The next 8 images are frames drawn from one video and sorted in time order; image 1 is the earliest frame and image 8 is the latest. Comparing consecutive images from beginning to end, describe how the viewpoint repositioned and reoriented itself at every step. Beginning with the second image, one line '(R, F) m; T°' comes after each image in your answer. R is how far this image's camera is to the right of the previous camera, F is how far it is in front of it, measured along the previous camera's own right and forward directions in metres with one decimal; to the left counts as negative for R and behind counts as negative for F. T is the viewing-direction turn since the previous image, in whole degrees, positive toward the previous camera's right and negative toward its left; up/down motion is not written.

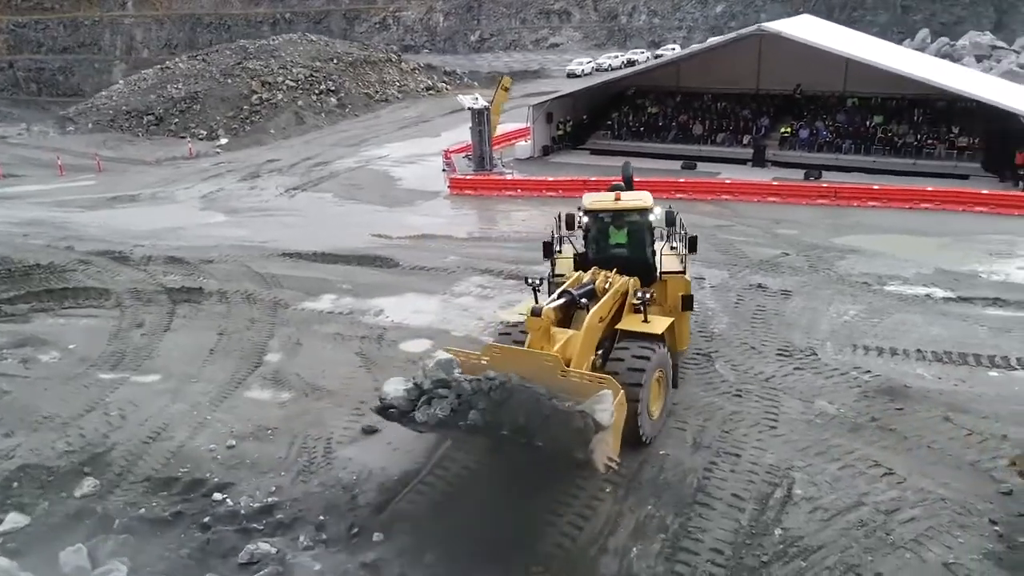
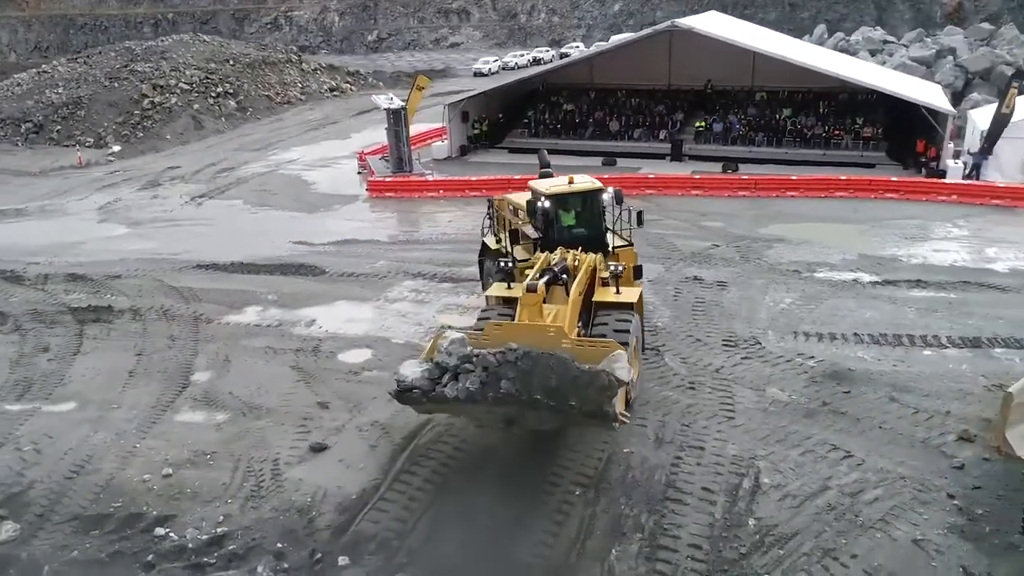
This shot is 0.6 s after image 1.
(-0.5, +0.3) m; +7°
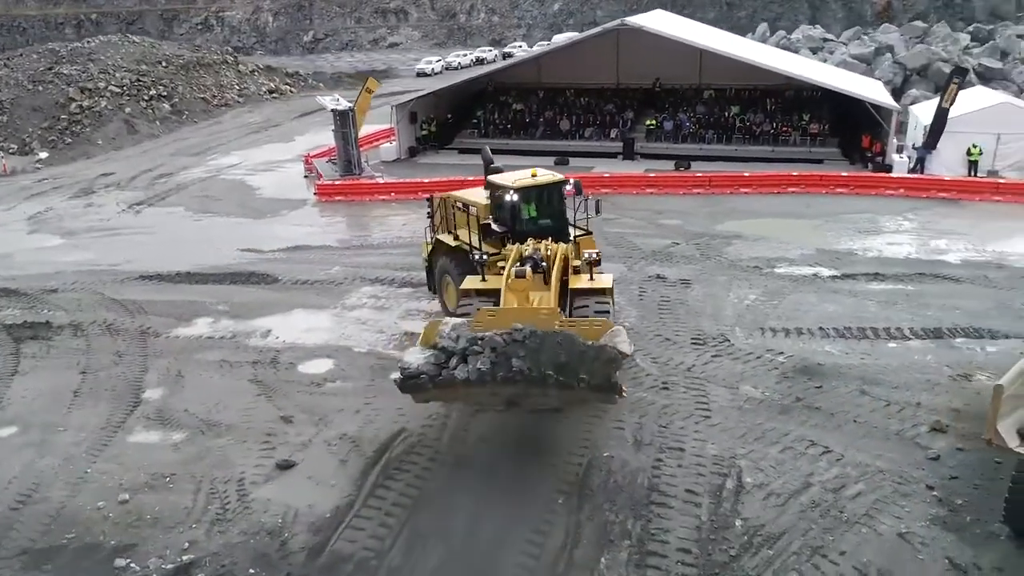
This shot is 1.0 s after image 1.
(-0.3, +0.2) m; +4°
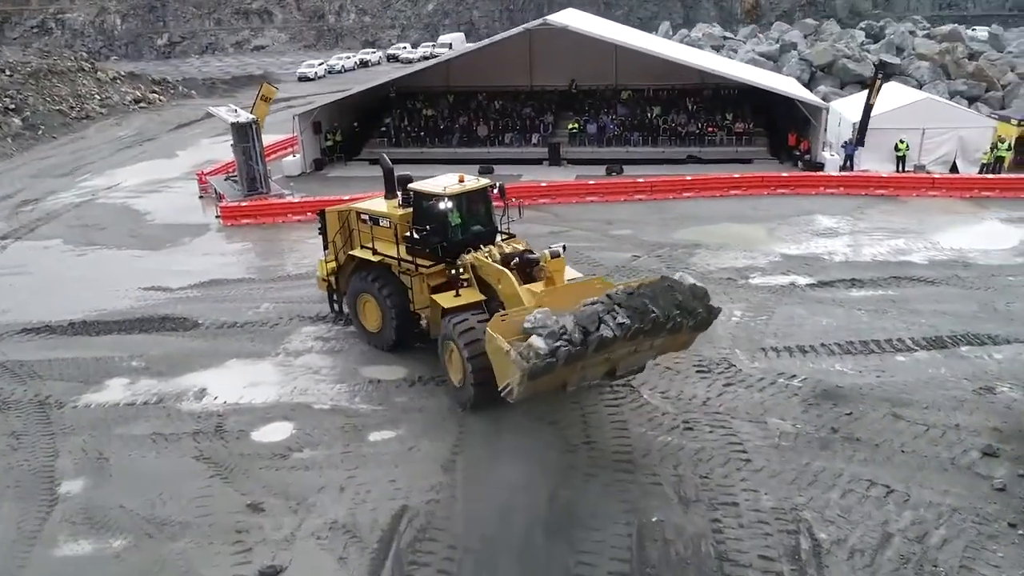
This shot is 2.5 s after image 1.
(-1.3, +1.4) m; +9°
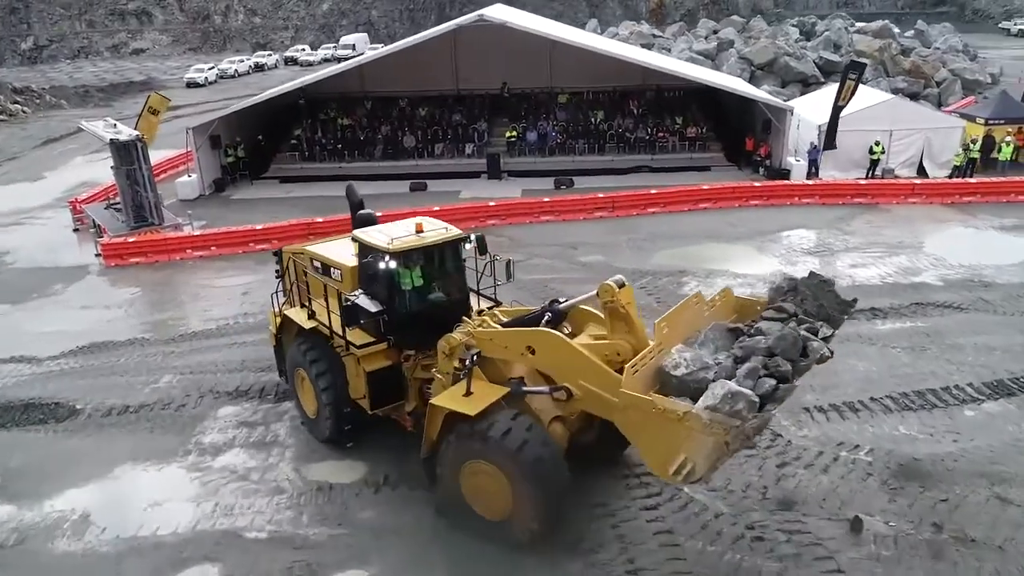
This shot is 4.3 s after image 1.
(-0.8, +2.4) m; +7°
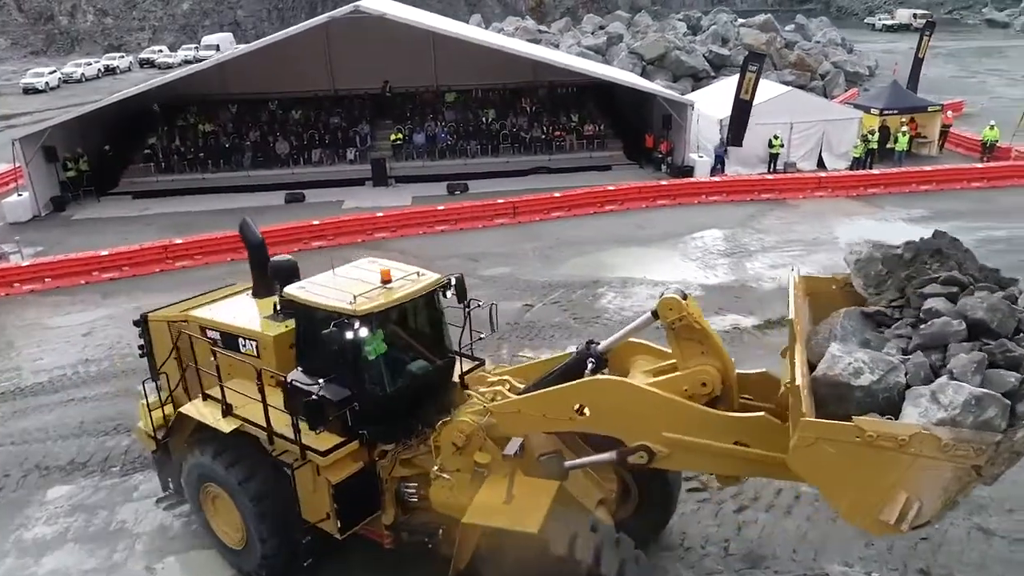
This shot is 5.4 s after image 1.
(-0.1, +1.4) m; +8°
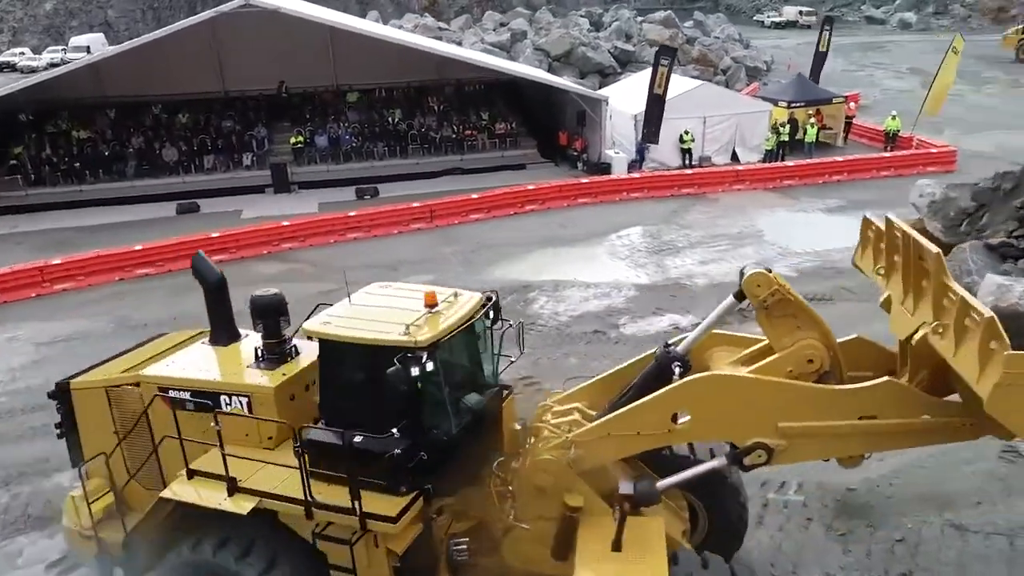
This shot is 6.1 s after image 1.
(-0.3, +0.7) m; +7°
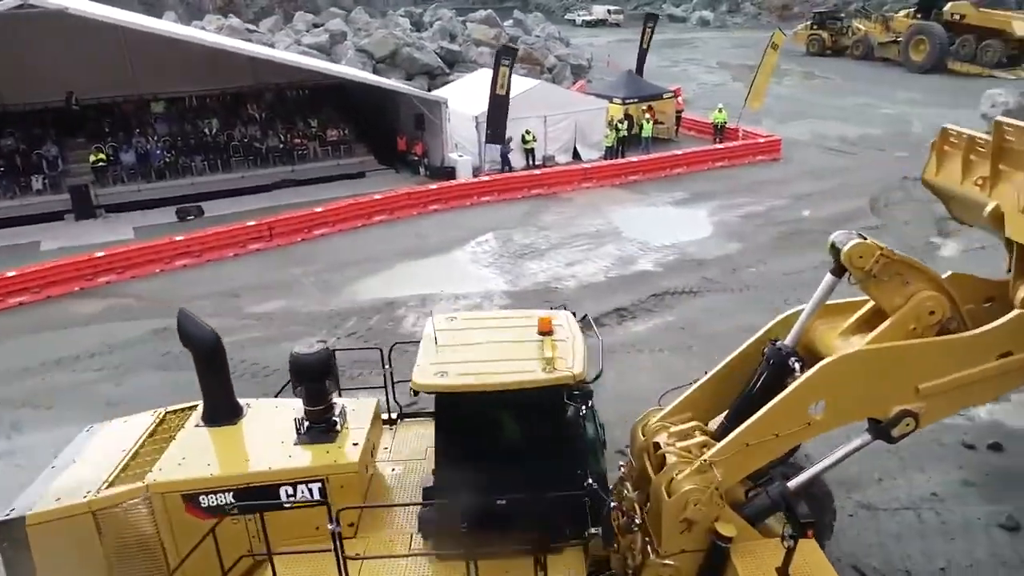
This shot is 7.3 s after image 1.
(-0.6, +0.6) m; +13°
